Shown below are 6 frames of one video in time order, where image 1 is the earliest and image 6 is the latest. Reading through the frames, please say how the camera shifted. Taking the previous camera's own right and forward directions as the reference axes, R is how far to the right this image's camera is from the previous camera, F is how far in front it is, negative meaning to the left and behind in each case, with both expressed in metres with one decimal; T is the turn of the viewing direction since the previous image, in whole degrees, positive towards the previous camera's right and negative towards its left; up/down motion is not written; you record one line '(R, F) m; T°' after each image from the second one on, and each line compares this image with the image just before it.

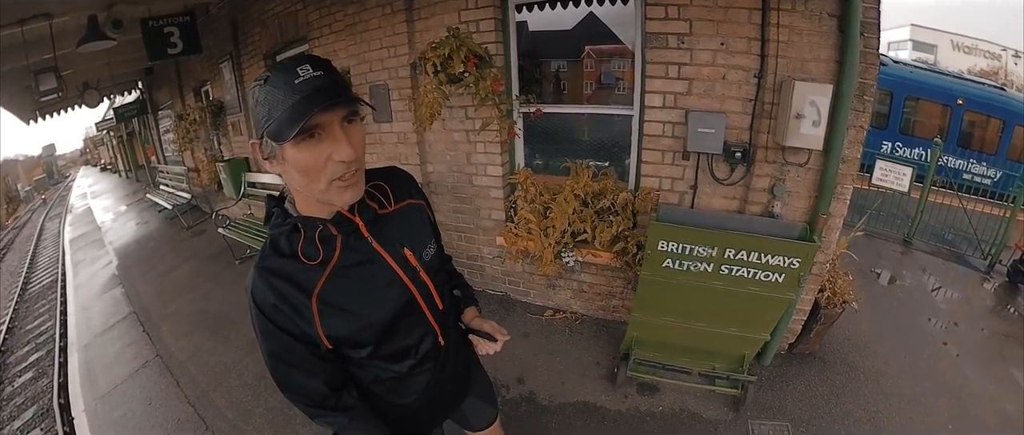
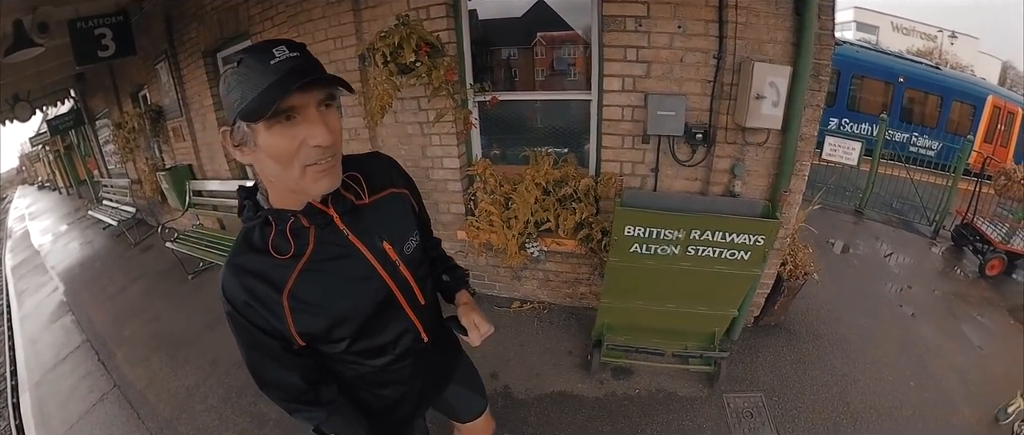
(0.0, +0.1) m; +4°
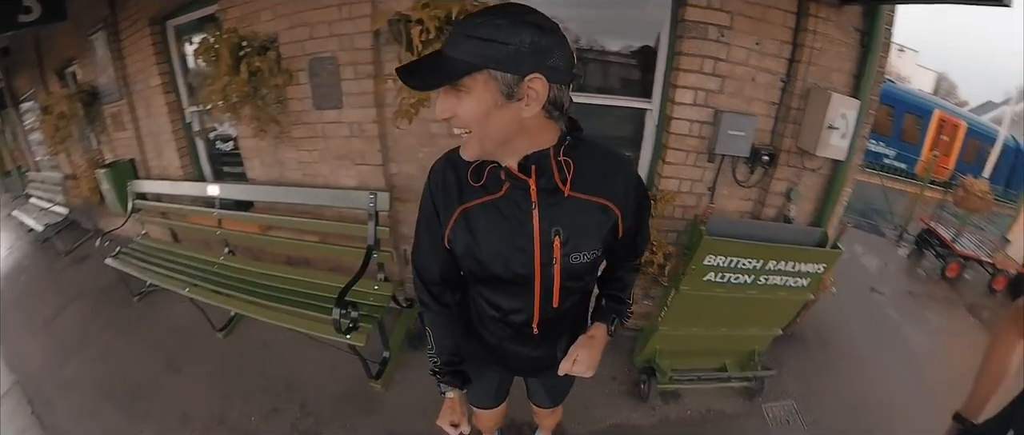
(-0.4, +0.6) m; +4°
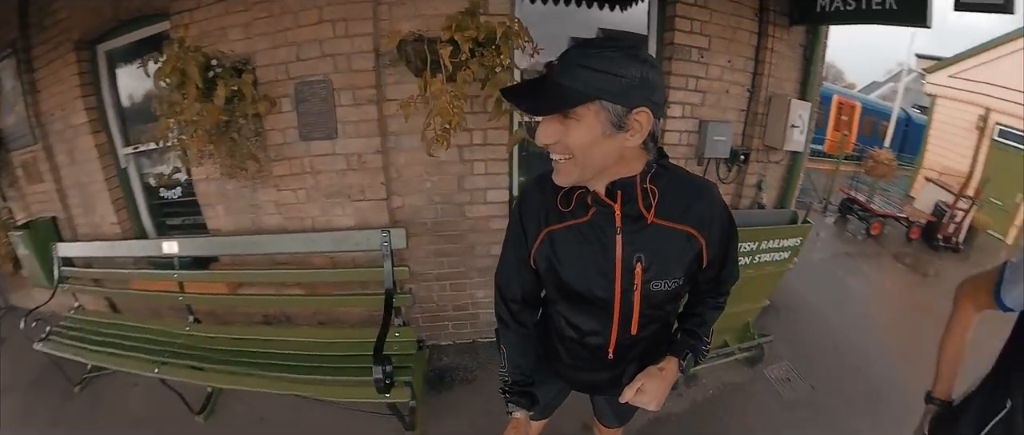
(-0.3, +0.2) m; +7°
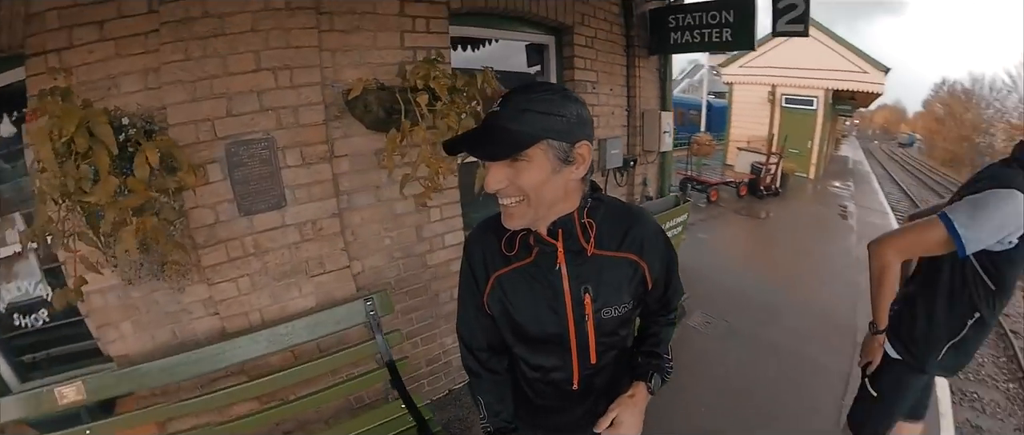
(-0.3, 0.0) m; +16°
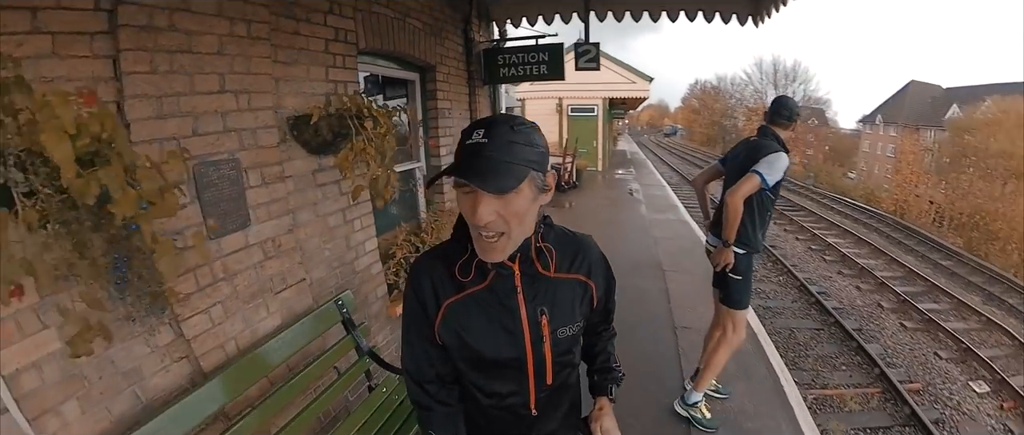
(-0.4, -0.3) m; +19°
